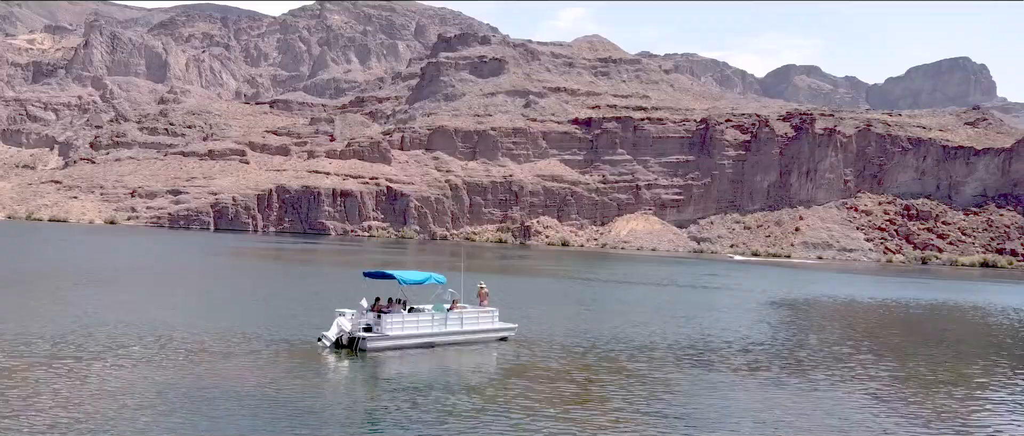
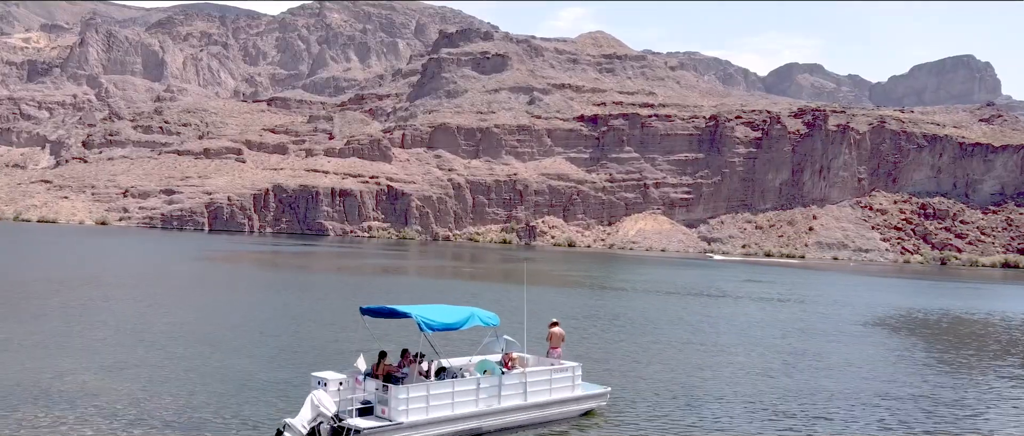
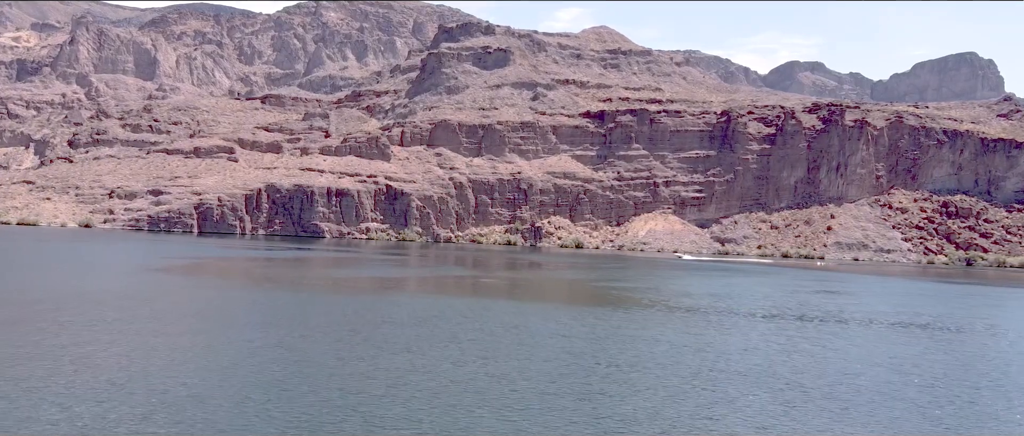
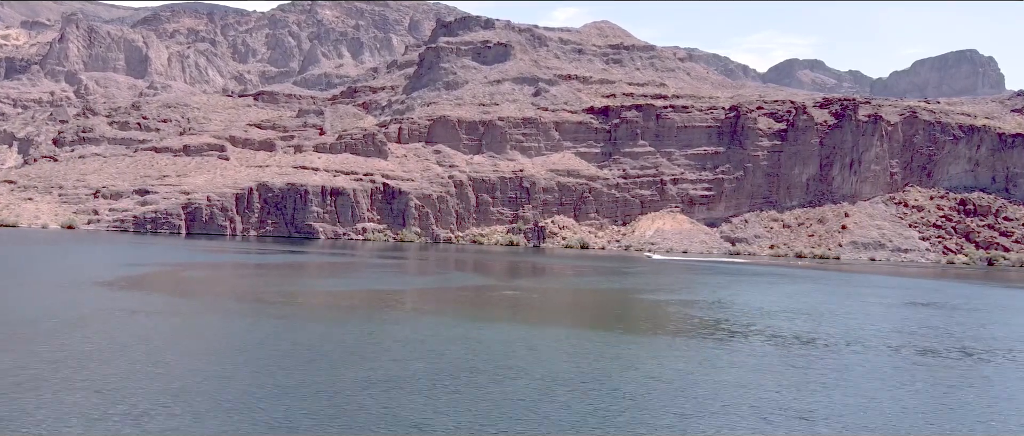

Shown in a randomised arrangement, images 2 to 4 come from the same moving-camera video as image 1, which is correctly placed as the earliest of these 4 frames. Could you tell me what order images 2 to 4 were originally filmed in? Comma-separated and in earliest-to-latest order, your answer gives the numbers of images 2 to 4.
2, 3, 4
